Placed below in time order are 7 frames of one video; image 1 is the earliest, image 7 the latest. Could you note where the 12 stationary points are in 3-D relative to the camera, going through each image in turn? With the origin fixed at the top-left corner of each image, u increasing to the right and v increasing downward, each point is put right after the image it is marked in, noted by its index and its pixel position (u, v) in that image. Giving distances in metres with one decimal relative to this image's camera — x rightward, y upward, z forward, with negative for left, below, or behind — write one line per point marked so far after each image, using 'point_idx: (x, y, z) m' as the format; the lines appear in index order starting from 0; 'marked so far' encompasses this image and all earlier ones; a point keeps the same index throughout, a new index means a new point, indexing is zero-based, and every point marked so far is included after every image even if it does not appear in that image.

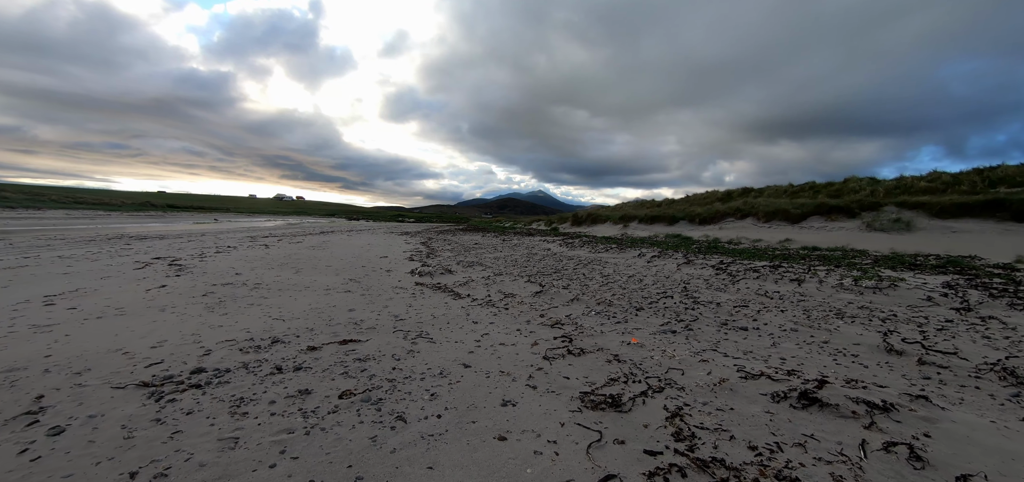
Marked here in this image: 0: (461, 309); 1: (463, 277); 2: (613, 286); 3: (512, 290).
0: (-0.9, -1.3, +7.2) m
1: (-1.3, -1.0, +10.5) m
2: (+2.4, -1.1, +9.2) m
3: (0.0, -1.1, +8.7) m
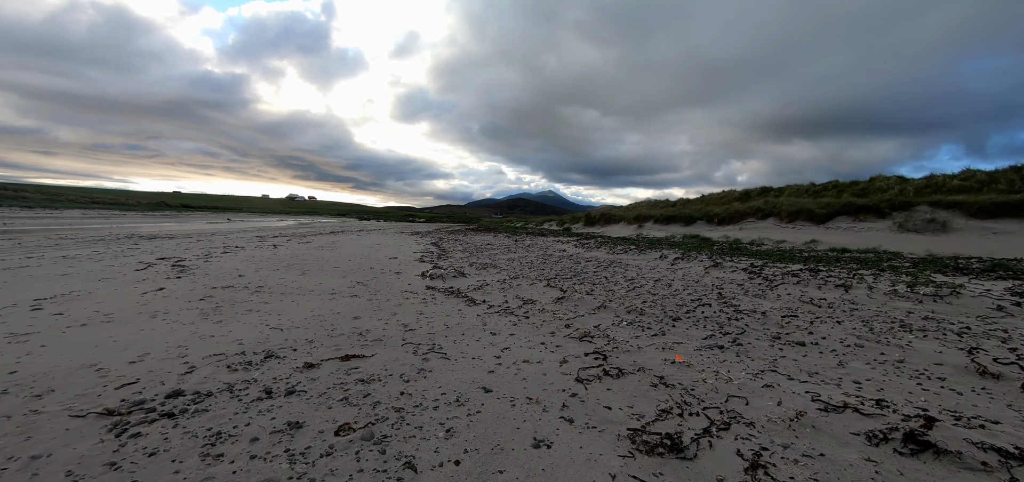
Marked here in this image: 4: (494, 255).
0: (-0.6, -1.3, +6.5) m
1: (-0.9, -1.0, +9.8) m
2: (+2.8, -1.1, +8.4) m
3: (+0.4, -1.2, +8.0) m
4: (-0.7, -0.6, +15.5) m
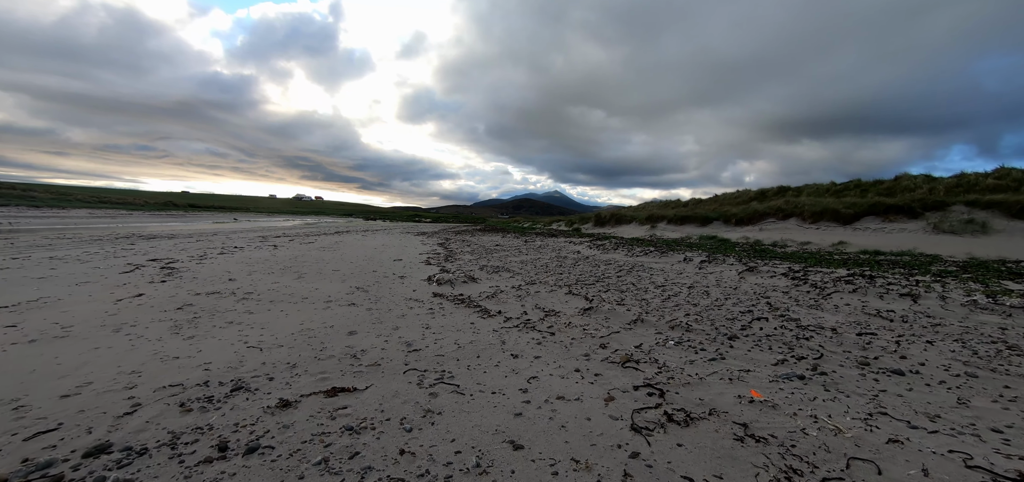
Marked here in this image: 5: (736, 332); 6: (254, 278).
0: (-0.3, -1.3, +5.5) m
1: (-0.5, -1.1, +8.8) m
2: (+3.2, -1.1, +7.3) m
3: (+0.7, -1.2, +7.0) m
4: (-0.3, -0.6, +14.5) m
5: (+3.2, -1.3, +5.5) m
6: (-7.1, -1.0, +10.5) m
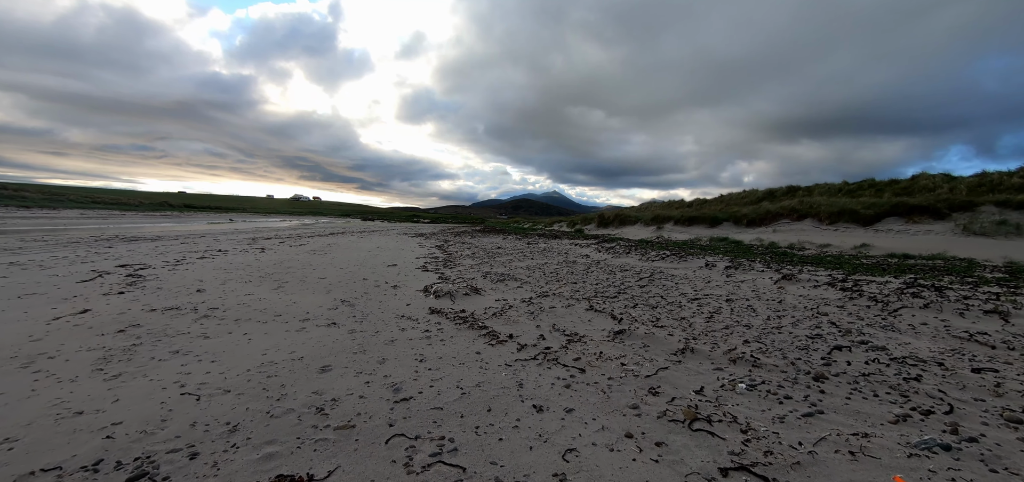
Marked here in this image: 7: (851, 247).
0: (-0.1, -1.5, +4.2) m
1: (-0.3, -1.2, +7.5) m
2: (+3.4, -1.3, +6.1) m
3: (+1.0, -1.3, +5.8) m
4: (-0.1, -0.7, +13.3) m
5: (+3.4, -1.4, +4.3) m
6: (-6.9, -1.1, +9.3) m
7: (+17.3, -0.3, +19.5) m
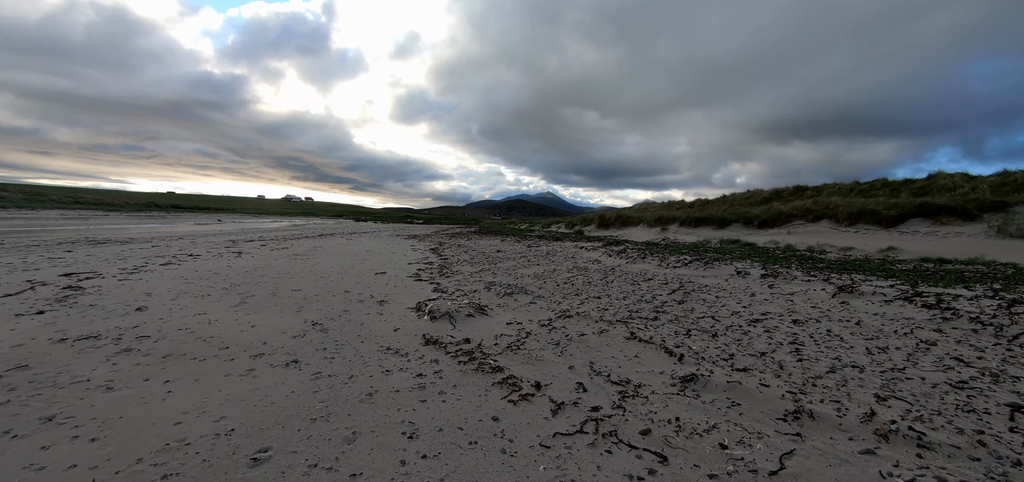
0: (+0.3, -1.6, +2.7) m
1: (0.0, -1.3, +6.0) m
2: (+3.7, -1.4, +4.6) m
3: (+1.2, -1.4, +4.2) m
4: (+0.1, -0.9, +11.7) m
5: (+3.7, -1.6, +2.8) m
6: (-6.7, -1.3, +7.6) m
7: (+17.4, -0.4, +18.2) m
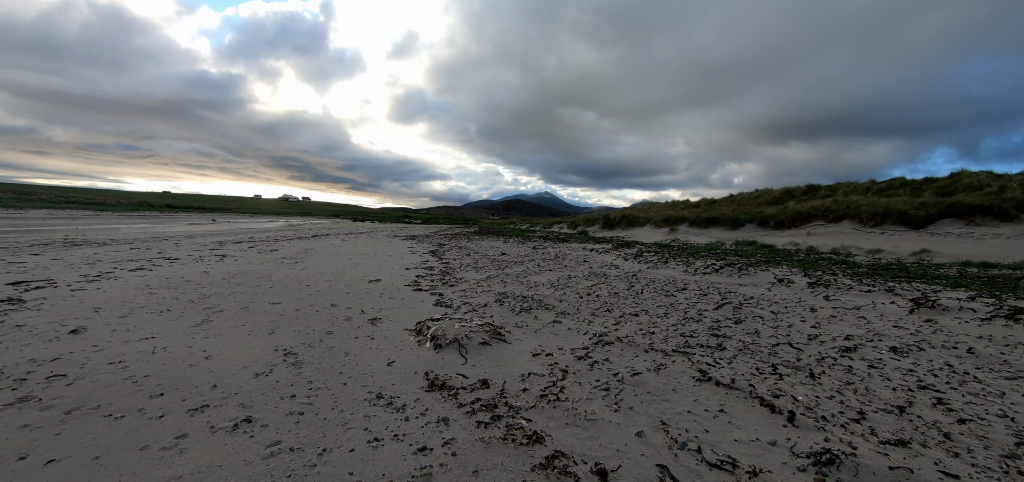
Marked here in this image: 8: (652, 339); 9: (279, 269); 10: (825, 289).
0: (+0.6, -1.7, +1.3) m
1: (+0.3, -1.4, +4.6) m
2: (+4.0, -1.5, +3.3) m
3: (+1.6, -1.5, +2.9) m
4: (+0.4, -1.0, +10.4) m
5: (+4.1, -1.6, +1.5) m
6: (-6.4, -1.4, +6.3) m
7: (+17.7, -0.5, +17.0) m
8: (+1.9, -1.3, +5.2) m
9: (-7.7, -0.9, +12.6) m
10: (+7.2, -1.1, +8.9) m
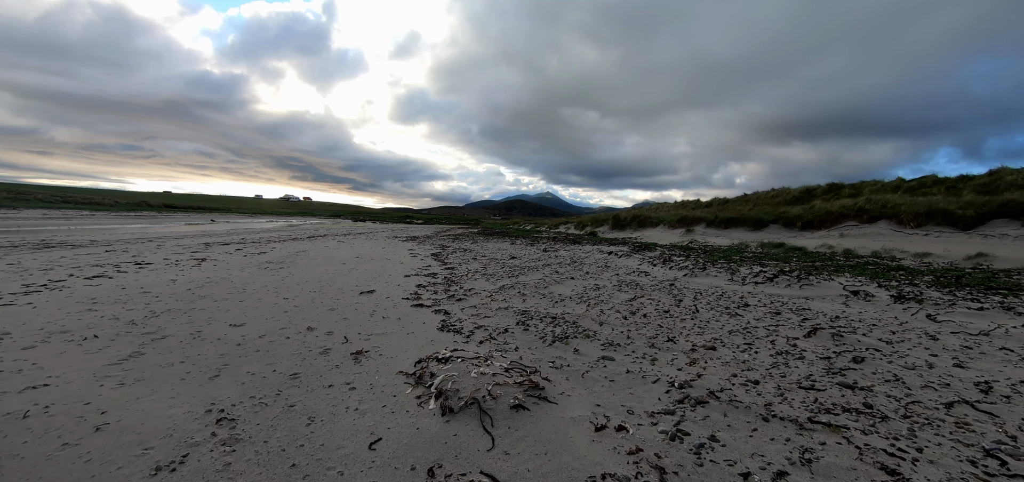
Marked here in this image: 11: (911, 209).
0: (+1.0, -1.8, -0.3) m
1: (+0.7, -1.5, +3.0) m
2: (+4.4, -1.6, +1.6) m
3: (+2.0, -1.6, +1.2) m
4: (+0.8, -1.1, +8.7) m
5: (+4.5, -1.7, -0.2) m
6: (-6.0, -1.5, +4.6) m
7: (+18.1, -0.7, +15.3) m
8: (+2.3, -1.4, +3.6) m
9: (-7.3, -1.0, +11.0) m
10: (+7.6, -1.2, +7.2) m
11: (+20.7, +1.7, +19.8) m
